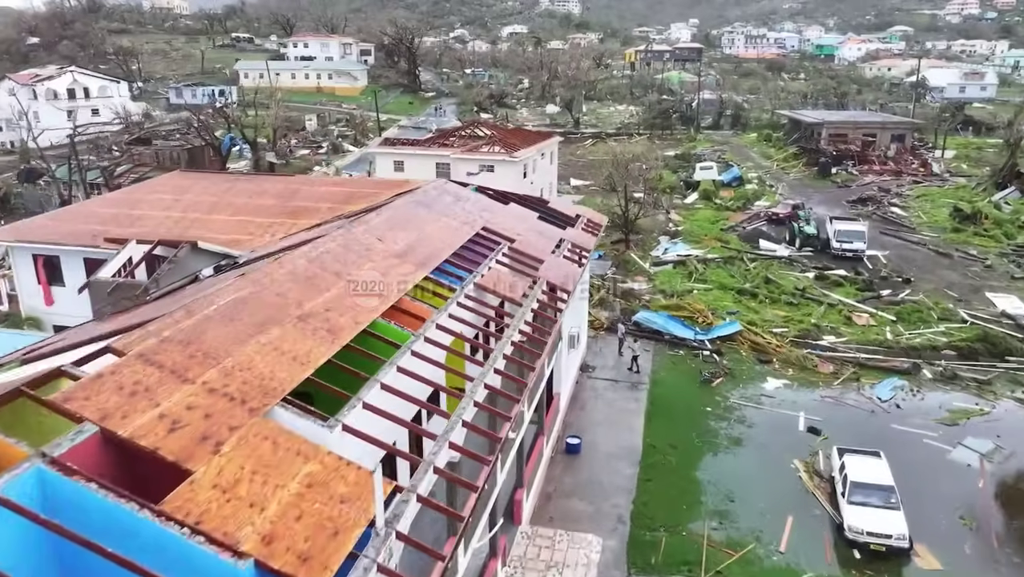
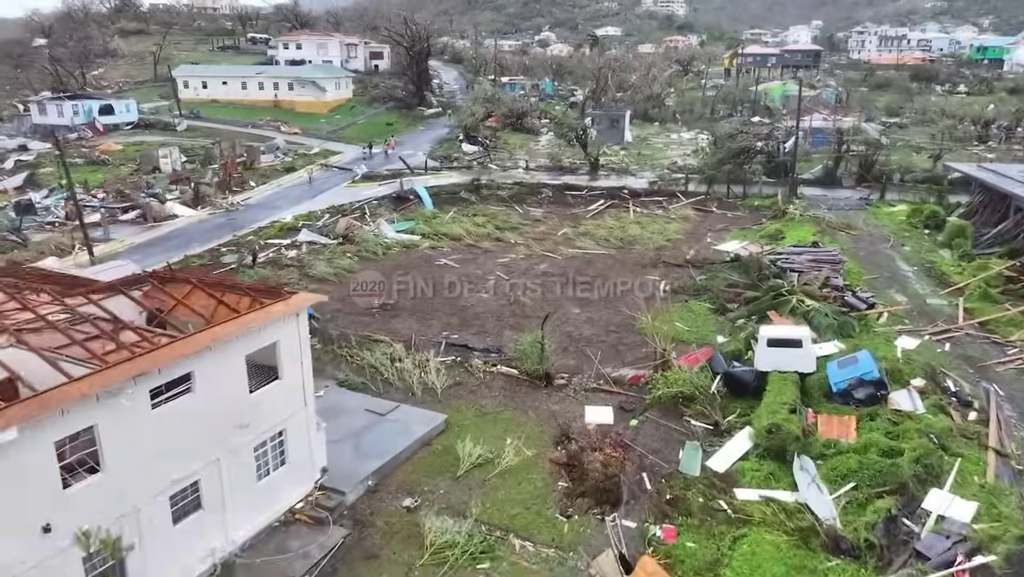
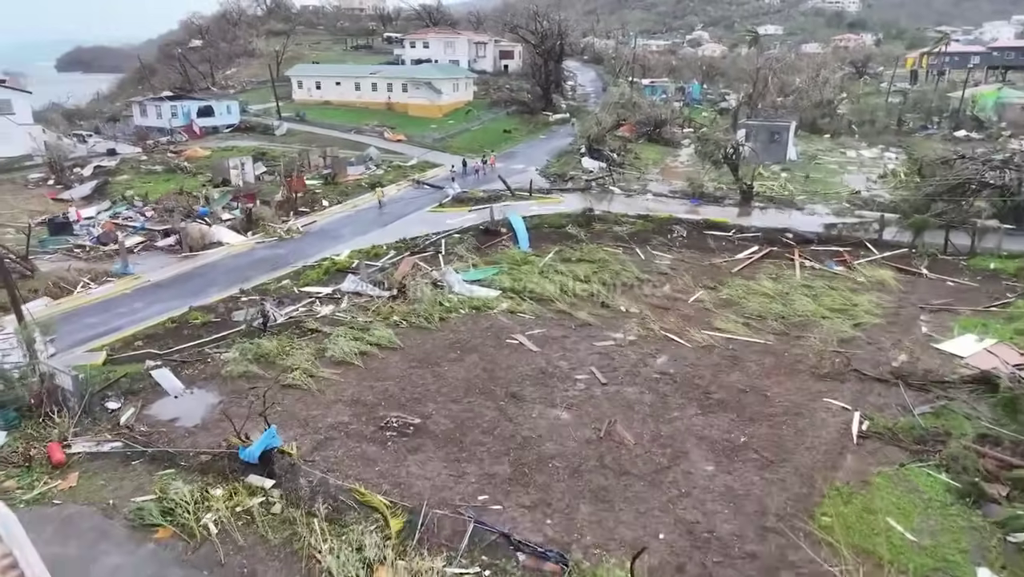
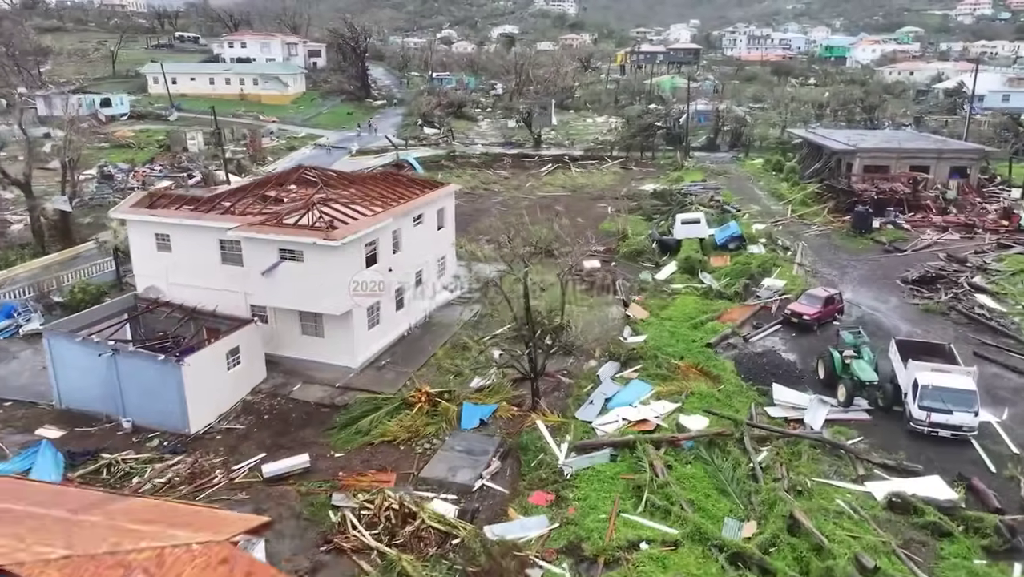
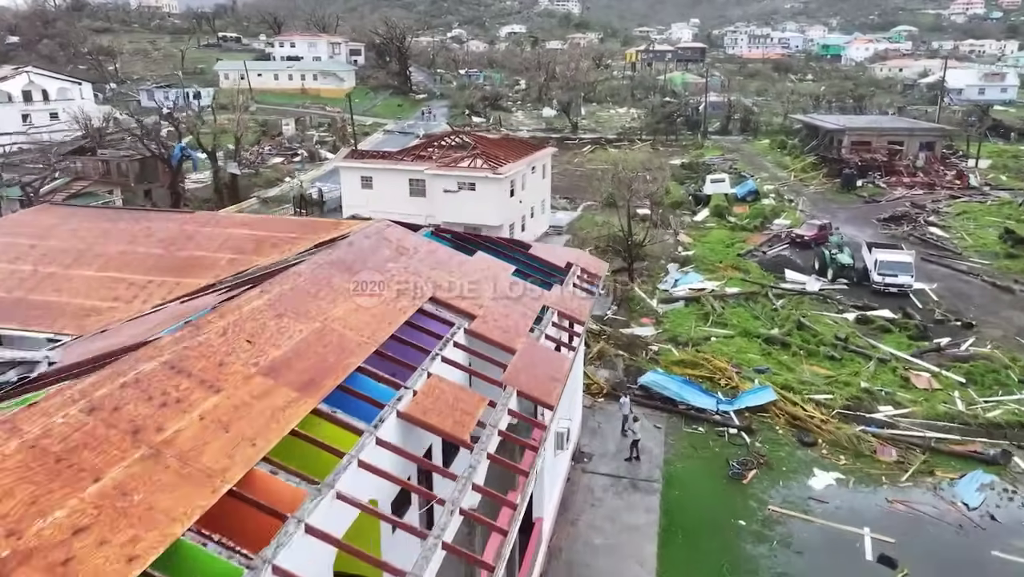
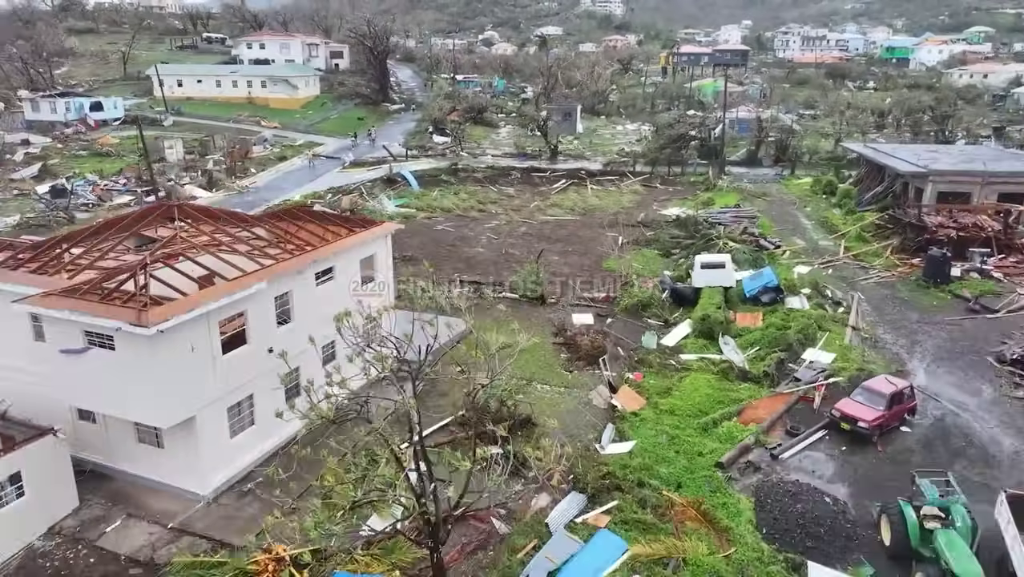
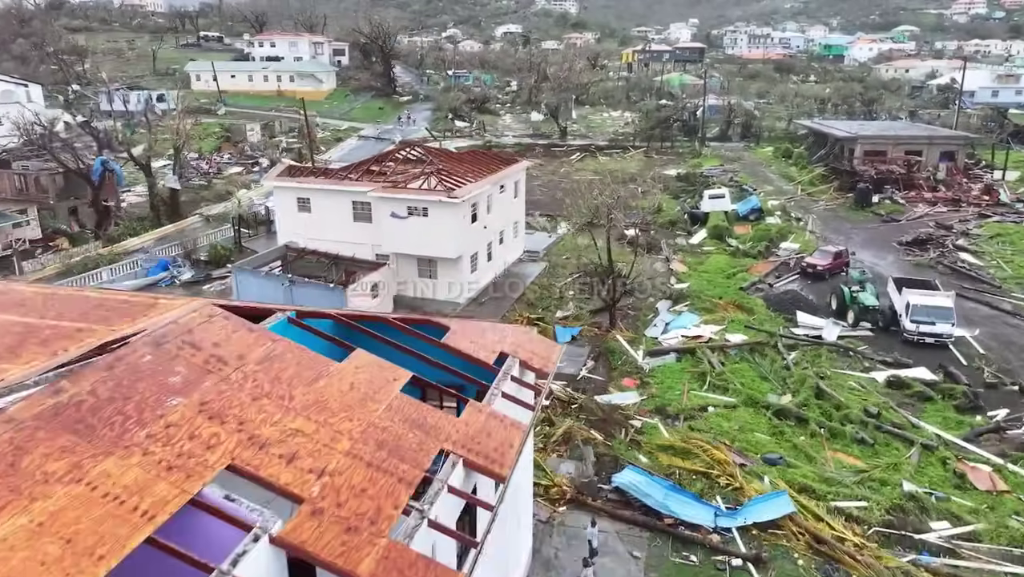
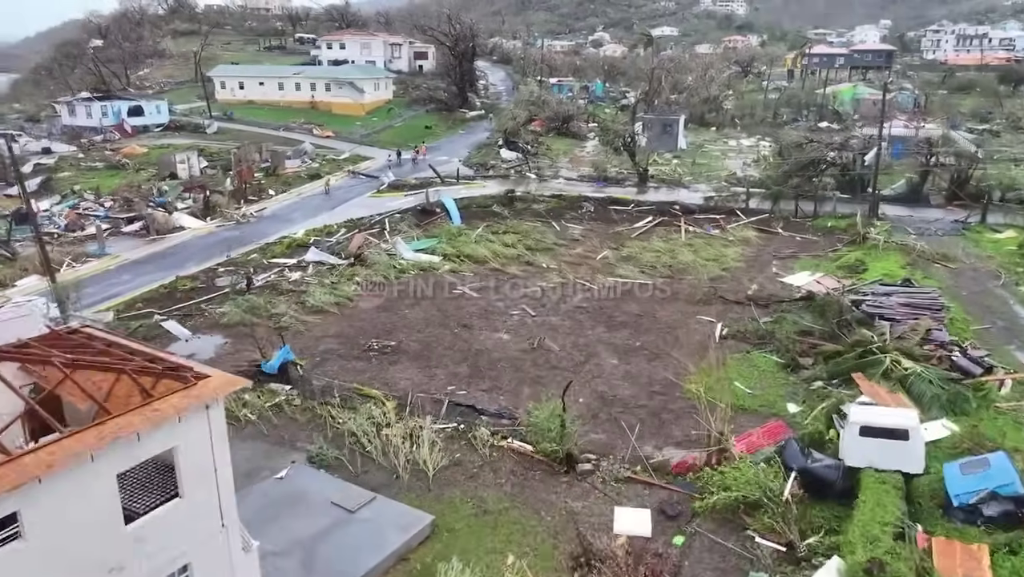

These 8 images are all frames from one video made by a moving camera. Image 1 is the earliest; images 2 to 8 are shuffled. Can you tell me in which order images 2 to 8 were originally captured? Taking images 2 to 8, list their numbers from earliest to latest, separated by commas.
5, 7, 4, 6, 2, 8, 3
